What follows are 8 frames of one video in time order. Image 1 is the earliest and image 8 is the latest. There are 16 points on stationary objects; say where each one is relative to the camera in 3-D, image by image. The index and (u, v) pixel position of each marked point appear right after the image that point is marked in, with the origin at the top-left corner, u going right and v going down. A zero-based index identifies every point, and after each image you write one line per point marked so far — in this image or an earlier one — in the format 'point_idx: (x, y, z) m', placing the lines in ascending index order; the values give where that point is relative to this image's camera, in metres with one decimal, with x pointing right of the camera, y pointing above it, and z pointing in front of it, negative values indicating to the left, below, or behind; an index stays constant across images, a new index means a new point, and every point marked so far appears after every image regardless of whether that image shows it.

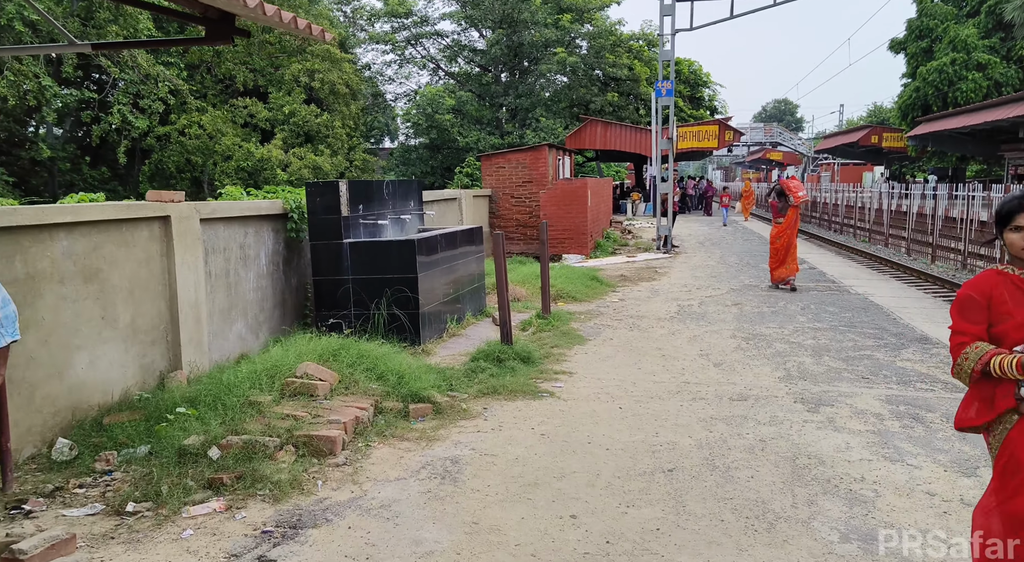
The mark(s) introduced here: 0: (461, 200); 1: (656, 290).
0: (-0.9, +1.5, +12.0) m
1: (+2.0, -0.1, +9.4) m
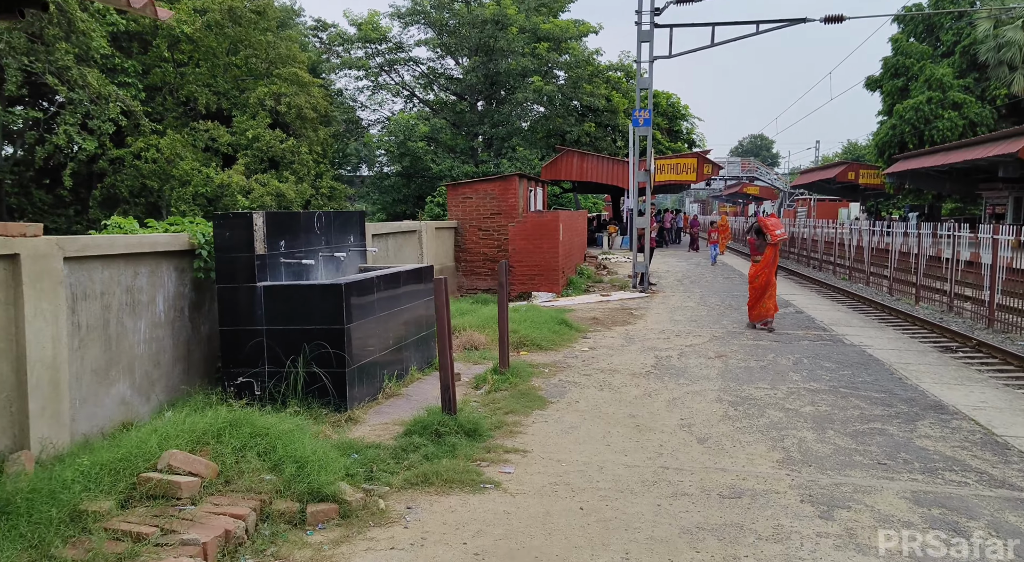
0: (-1.4, +0.8, +11.1) m
1: (+1.5, -0.7, +8.5) m
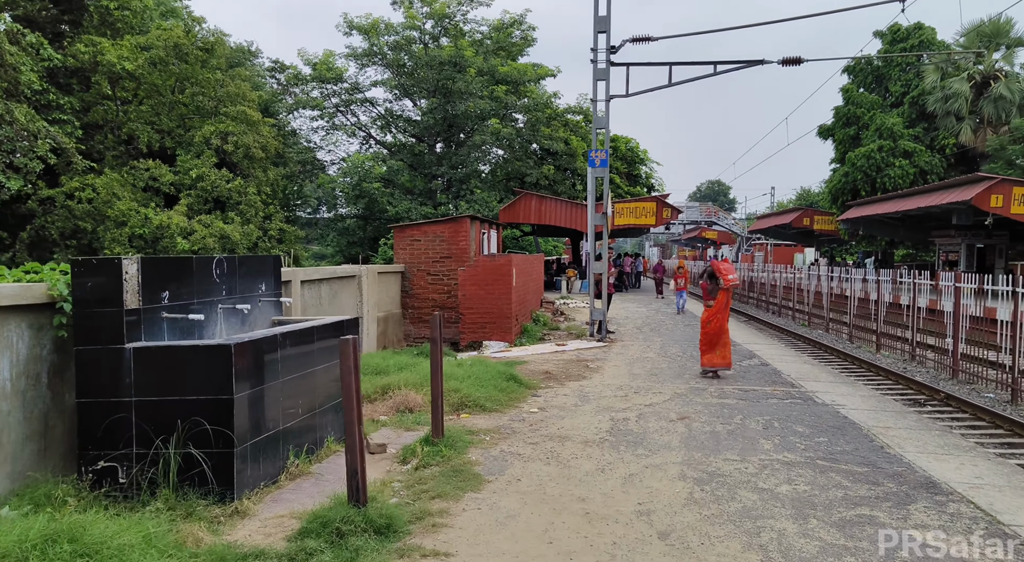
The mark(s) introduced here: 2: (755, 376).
0: (-2.2, +0.1, +10.2) m
1: (+0.8, -1.3, +7.7) m
2: (+3.2, -1.3, +8.9) m
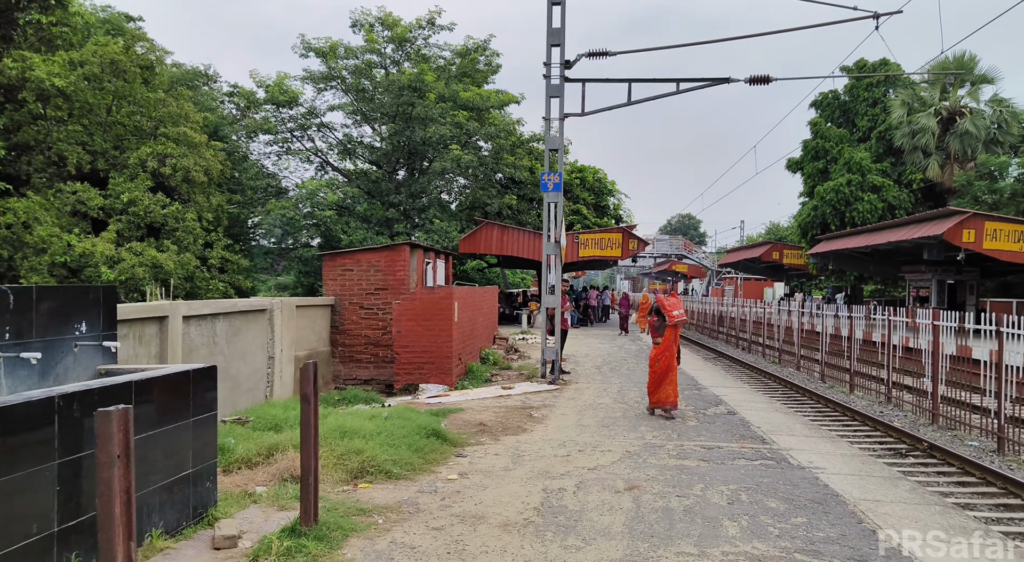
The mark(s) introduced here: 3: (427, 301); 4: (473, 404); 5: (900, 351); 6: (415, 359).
0: (-3.1, -0.4, +8.9) m
1: (+0.1, -1.6, +6.5) m
2: (+2.4, -1.7, +7.8) m
3: (-1.3, -0.3, +10.7) m
4: (-0.5, -1.6, +9.2) m
5: (+7.6, -1.4, +13.3) m
6: (-1.5, -1.2, +10.6) m
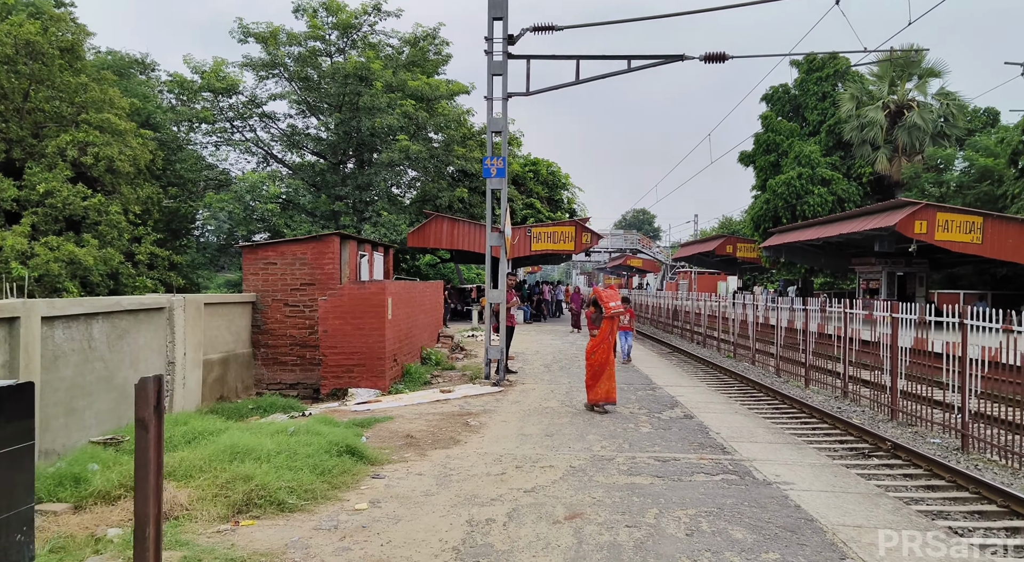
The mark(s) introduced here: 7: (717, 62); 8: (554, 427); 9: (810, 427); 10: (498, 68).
0: (-3.8, -0.3, +7.8) m
1: (-0.5, -1.6, +5.6) m
2: (+1.7, -1.6, +7.0) m
3: (-2.2, -0.2, +9.7) m
4: (-1.3, -1.6, +8.2) m
5: (+6.5, -1.2, +12.8) m
6: (-2.4, -1.1, +9.6) m
7: (+3.0, +3.2, +10.1) m
8: (+0.5, -1.6, +7.4) m
9: (+4.6, -2.2, +10.4) m
10: (-0.2, +3.4, +10.8) m
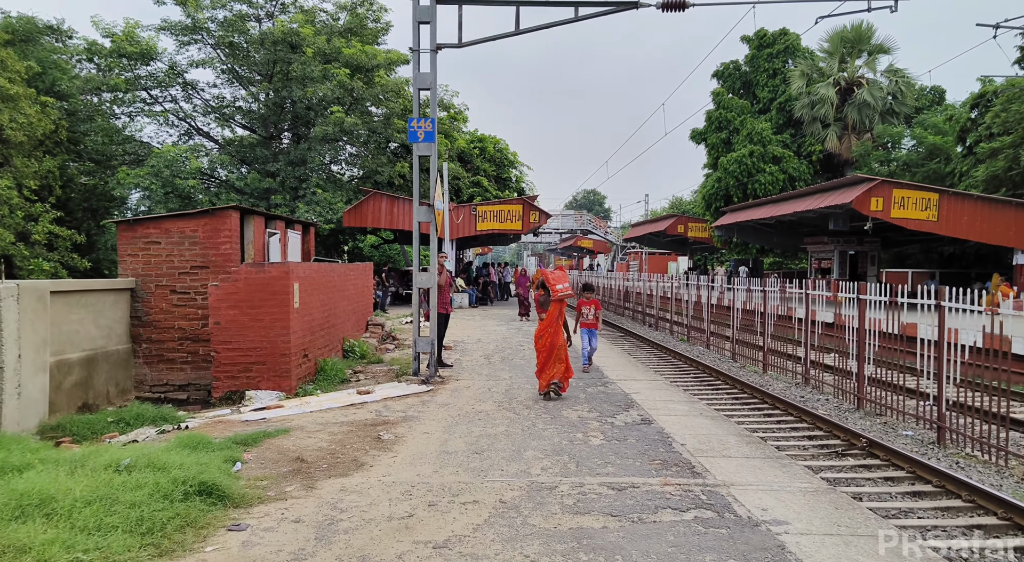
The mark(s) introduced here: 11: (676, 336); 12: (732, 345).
0: (-4.5, -0.2, +6.2) m
1: (-1.1, -1.4, +4.2) m
2: (+1.0, -1.4, +5.8) m
3: (-3.1, 0.0, +8.1) m
4: (-2.0, -1.4, +6.8) m
5: (+5.4, -0.8, +11.9) m
6: (-3.2, -0.9, +8.1) m
7: (+2.1, +3.5, +8.8) m
8: (-0.2, -1.4, +6.0) m
9: (+3.7, -1.9, +9.3) m
10: (-1.2, +3.6, +9.3) m
11: (+4.7, -1.6, +19.5) m
12: (+5.1, -1.5, +15.6) m
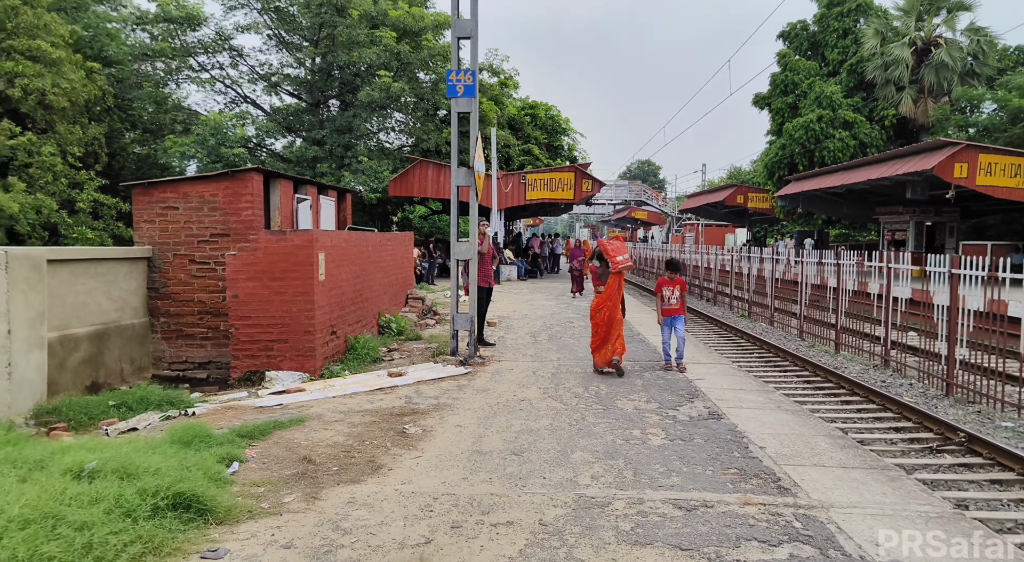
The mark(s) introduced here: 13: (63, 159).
0: (-4.2, +0.1, +5.6) m
1: (-0.9, -1.3, +3.4) m
2: (+1.4, -1.2, +4.9) m
3: (-2.5, +0.3, +7.4) m
4: (-1.6, -1.1, +6.0) m
5: (+6.2, -0.4, +10.6) m
6: (-2.7, -0.6, +7.4) m
7: (+2.7, +3.8, +7.5) m
8: (+0.1, -1.2, +5.2) m
9: (+4.2, -1.6, +8.2) m
10: (-0.6, +4.0, +8.3) m
11: (+6.1, -0.8, +18.2) m
12: (+6.2, -0.9, +14.4) m
13: (-12.4, +3.4, +19.0) m
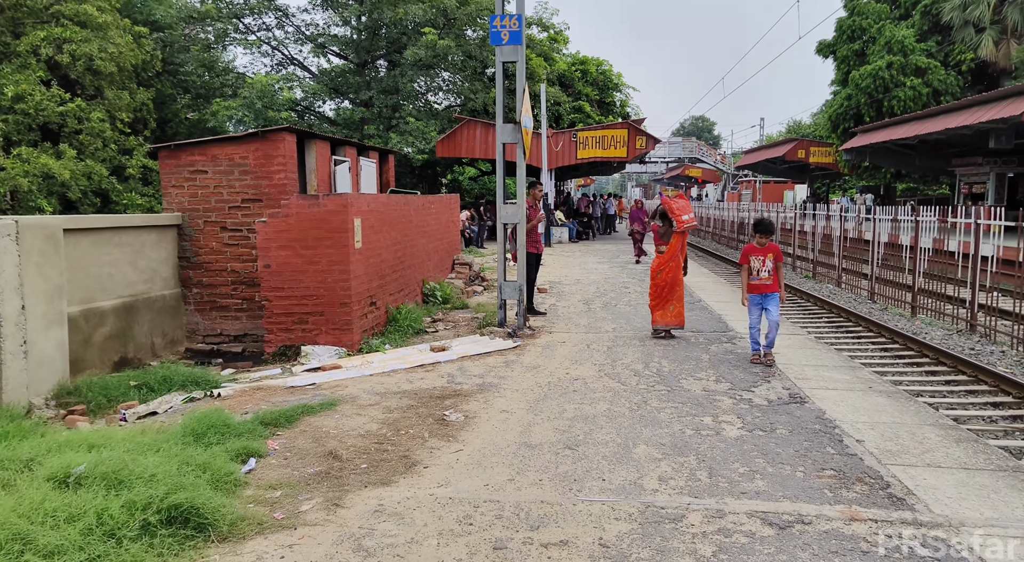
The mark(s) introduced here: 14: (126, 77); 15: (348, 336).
0: (-3.8, +0.3, +5.2) m
1: (-0.7, -1.2, +2.8) m
2: (+1.7, -1.0, +4.1) m
3: (-2.0, +0.6, +6.9) m
4: (-1.2, -0.9, +5.5) m
5: (+7.0, +0.2, +9.4) m
6: (-2.2, -0.3, +6.9) m
7: (+3.2, +4.2, +6.4) m
8: (+0.5, -1.0, +4.5) m
9: (+4.8, -1.2, +7.3) m
10: (0.0, +4.4, +7.4) m
11: (+7.4, +0.2, +17.0) m
12: (+7.2, -0.1, +13.2) m
13: (-11.1, +4.3, +19.0) m
14: (-11.1, +5.7, +19.4) m
15: (-1.6, -0.5, +7.0) m
